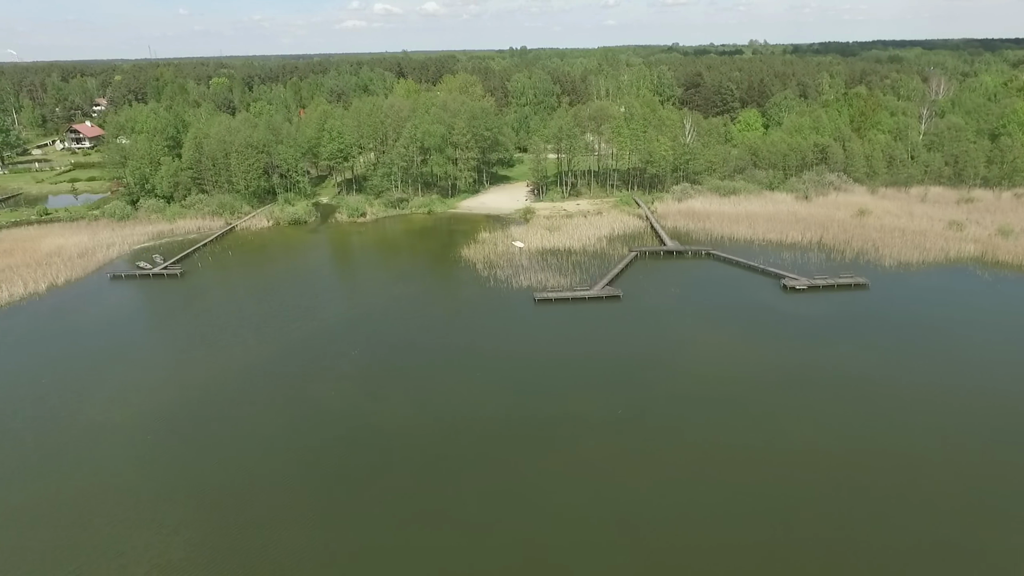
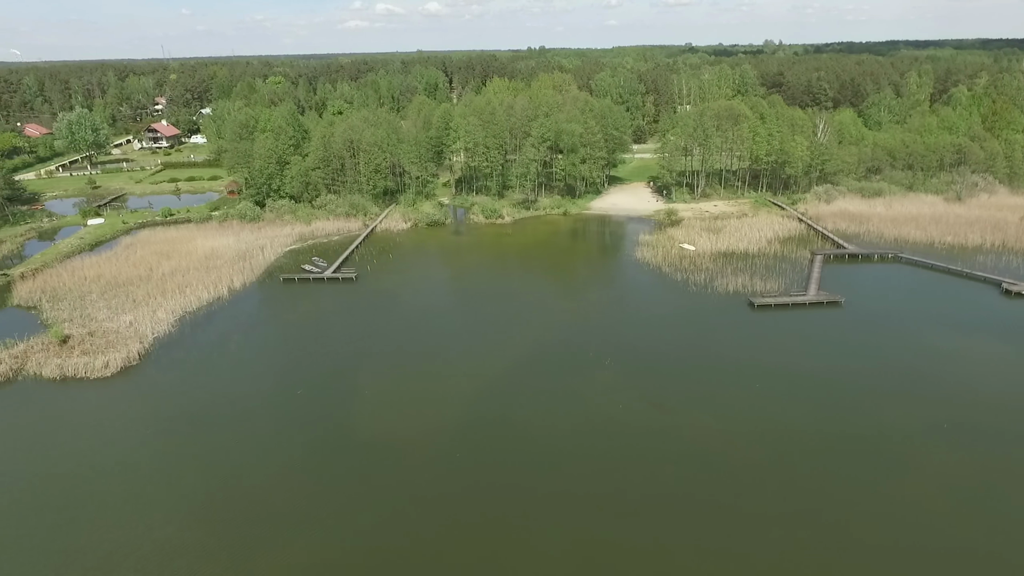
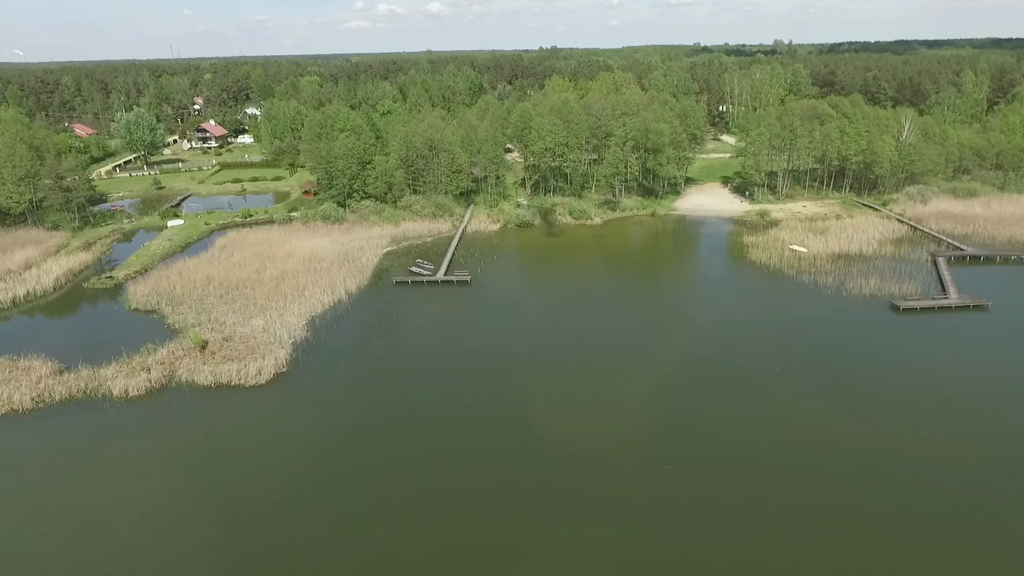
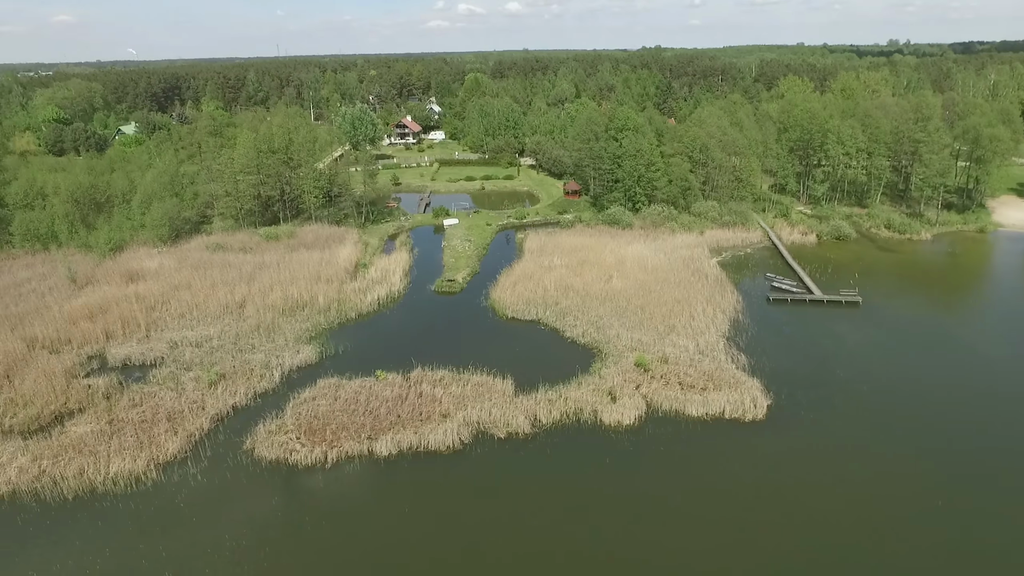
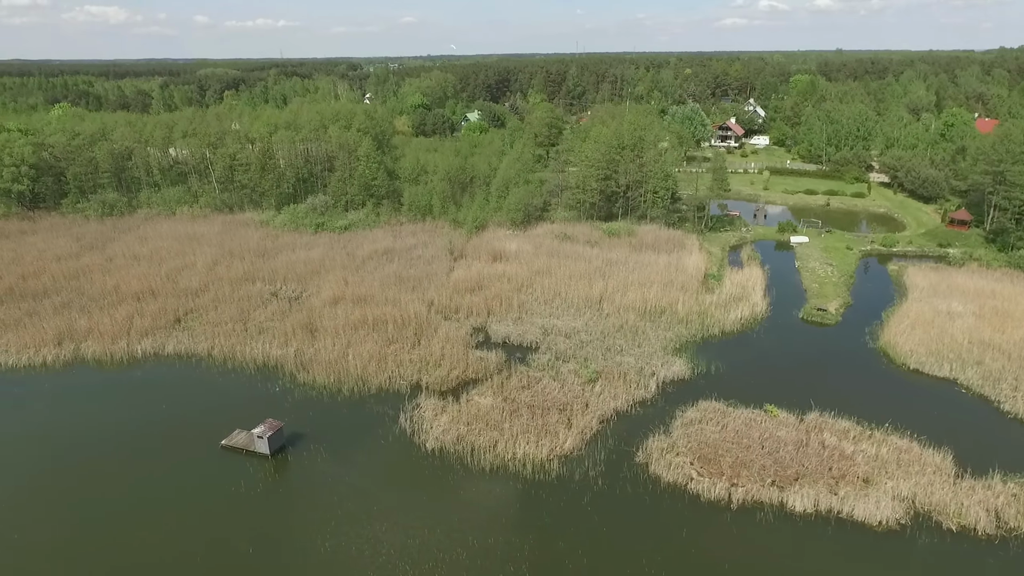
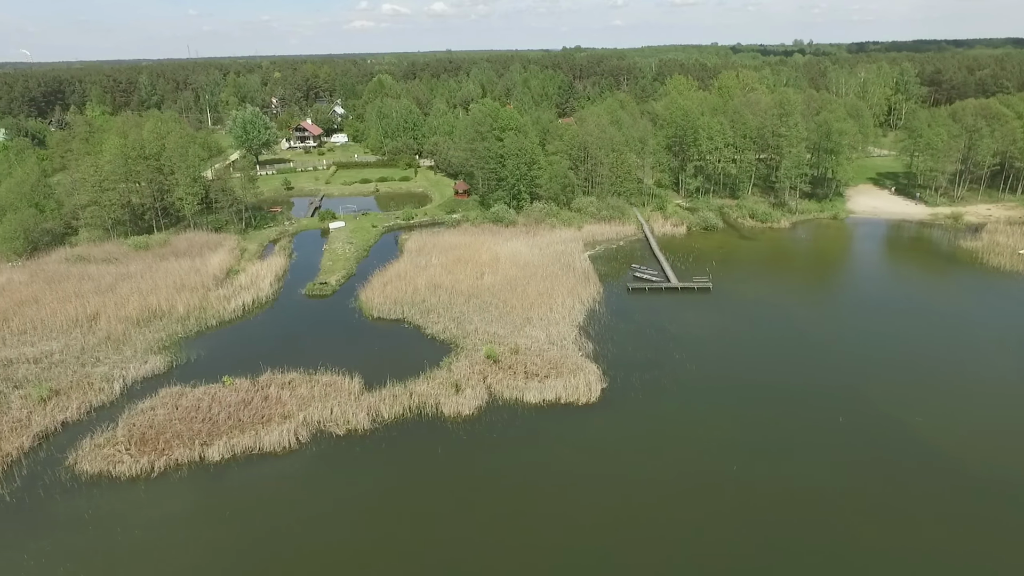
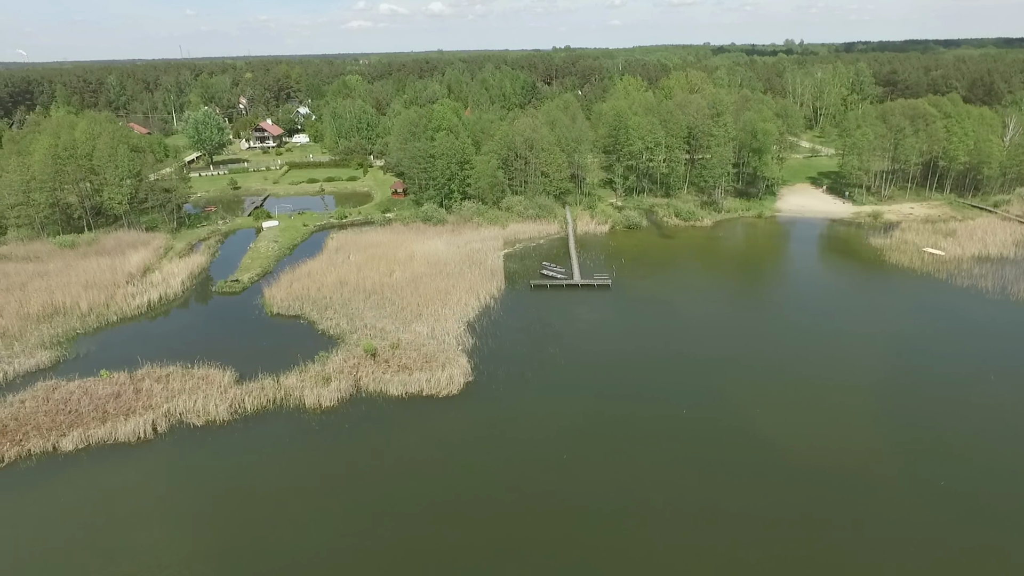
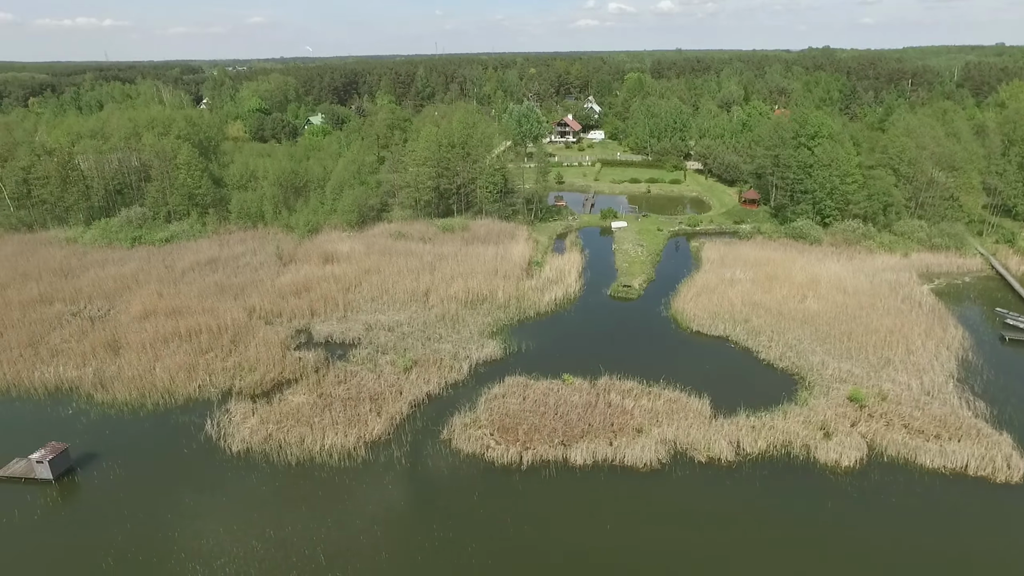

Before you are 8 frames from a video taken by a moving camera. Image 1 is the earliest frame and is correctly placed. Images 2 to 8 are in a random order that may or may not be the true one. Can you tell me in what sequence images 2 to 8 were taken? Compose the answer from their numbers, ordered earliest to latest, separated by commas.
2, 3, 7, 6, 4, 8, 5
